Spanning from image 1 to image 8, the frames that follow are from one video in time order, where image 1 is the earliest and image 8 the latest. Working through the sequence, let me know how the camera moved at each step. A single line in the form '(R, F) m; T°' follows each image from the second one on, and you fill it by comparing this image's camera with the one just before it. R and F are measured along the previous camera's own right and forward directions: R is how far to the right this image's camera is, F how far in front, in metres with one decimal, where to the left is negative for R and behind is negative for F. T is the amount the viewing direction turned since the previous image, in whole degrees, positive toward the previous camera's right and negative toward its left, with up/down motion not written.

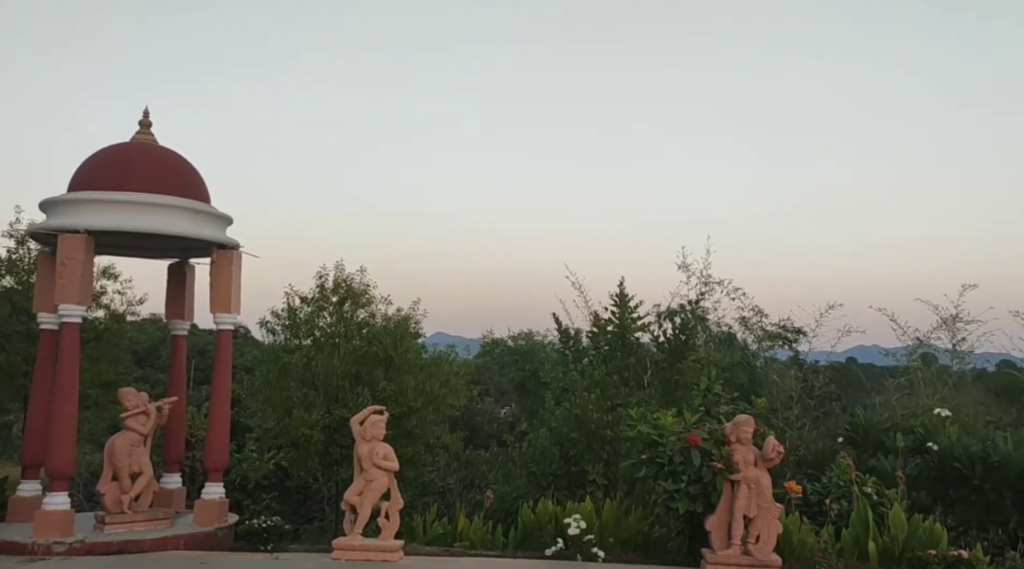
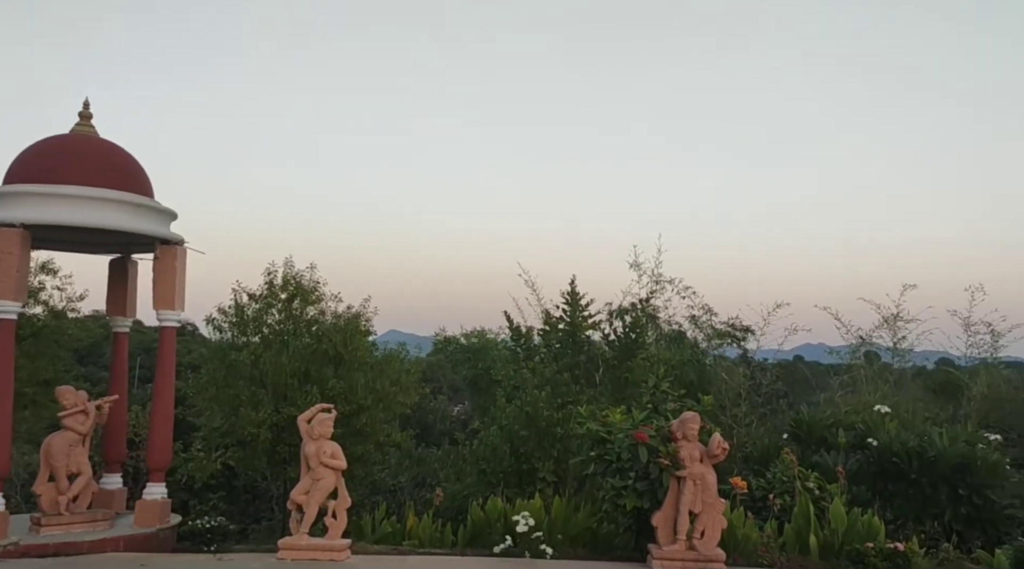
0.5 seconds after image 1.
(+0.1, -0.1) m; +3°
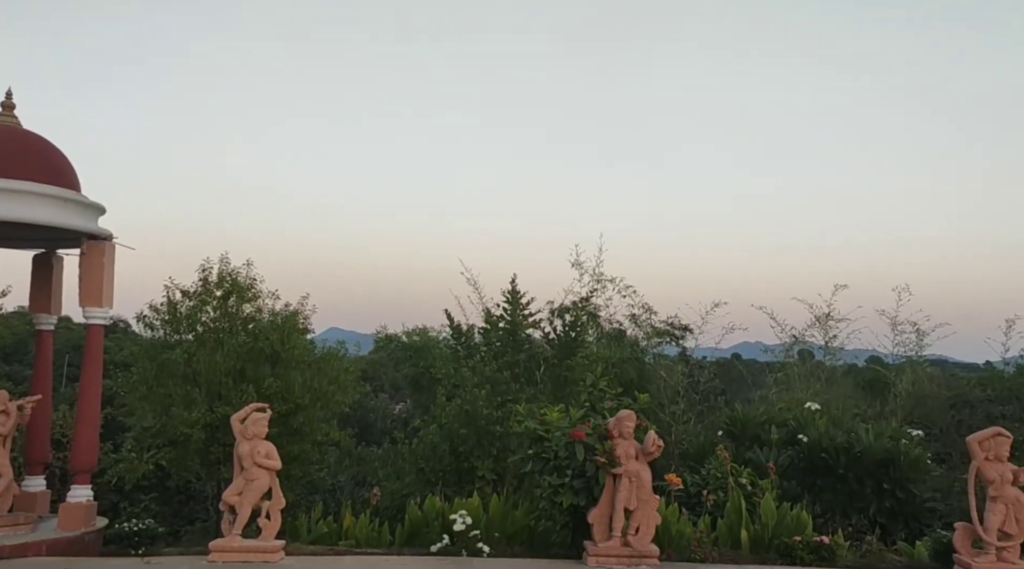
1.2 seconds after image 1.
(+0.2, -0.1) m; +3°
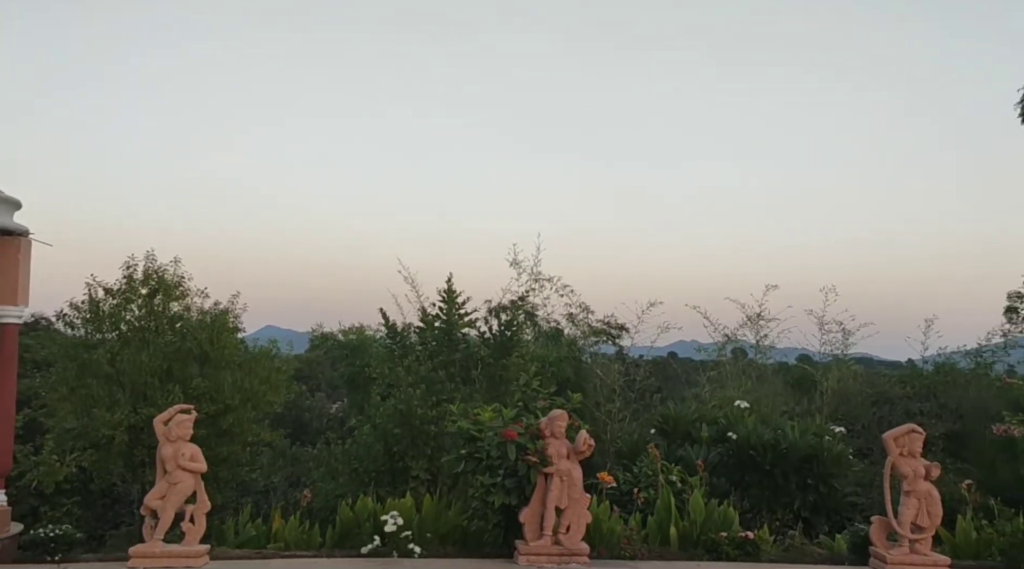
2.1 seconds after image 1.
(+0.4, +0.2) m; +4°
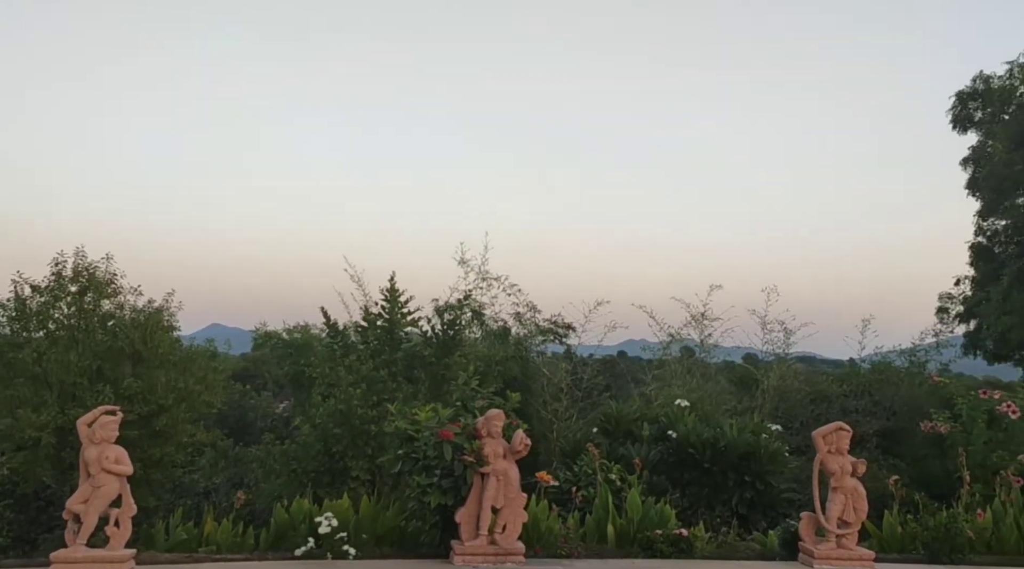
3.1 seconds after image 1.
(+1.1, +0.5) m; +3°
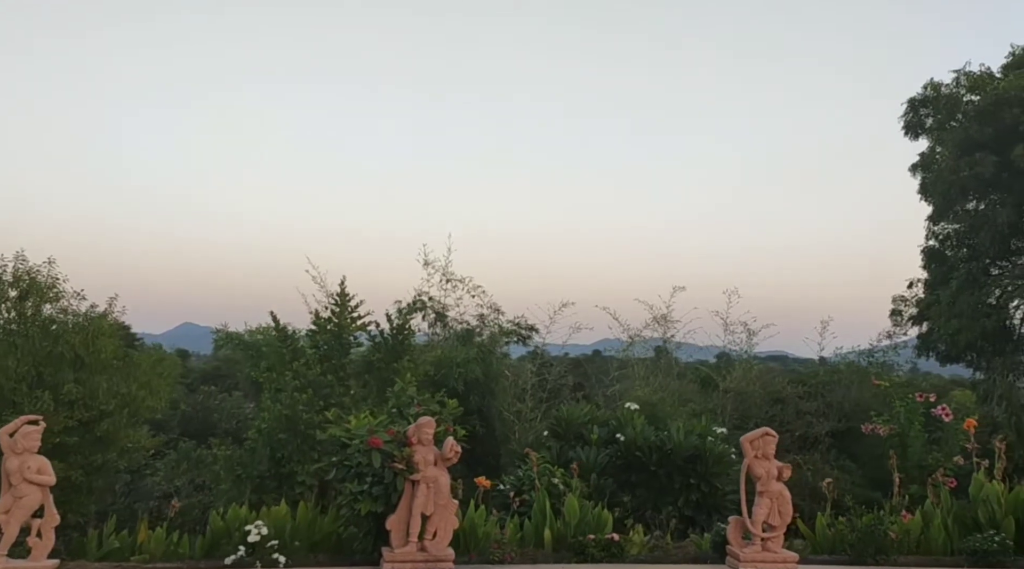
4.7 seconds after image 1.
(+2.7, +3.1) m; +1°
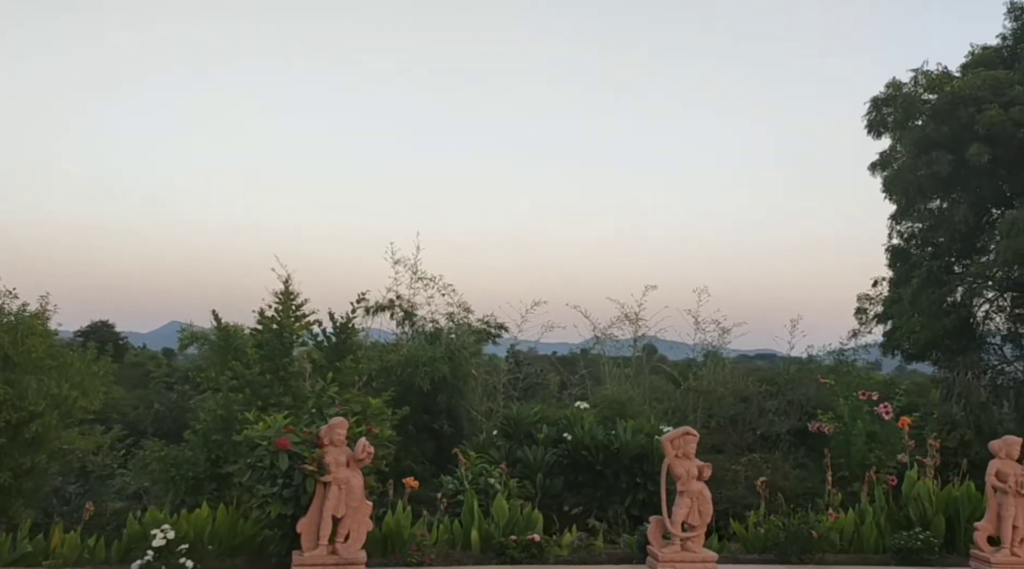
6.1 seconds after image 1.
(+3.5, +0.7) m; +1°
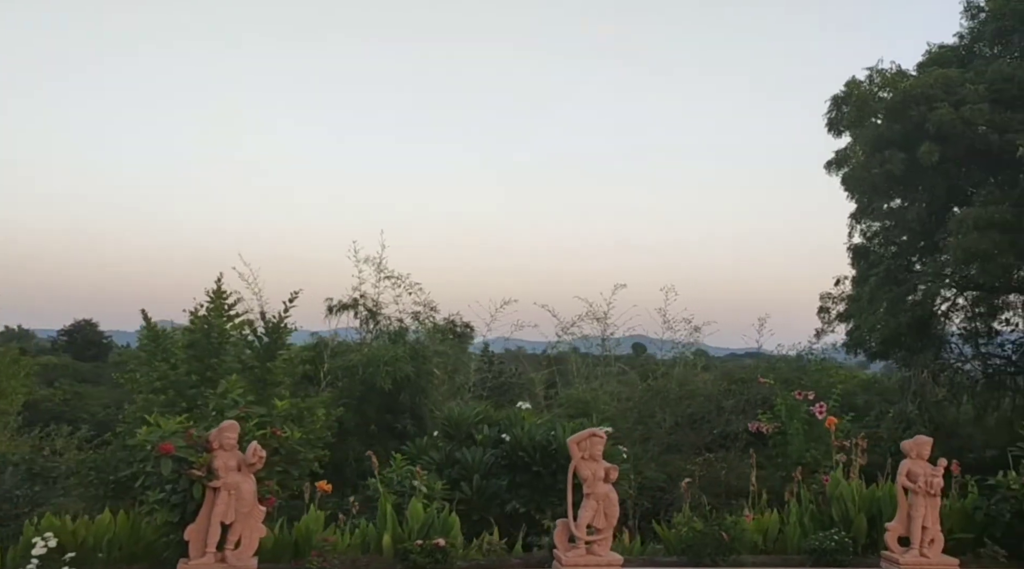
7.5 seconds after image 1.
(+4.2, +3.6) m; +1°
